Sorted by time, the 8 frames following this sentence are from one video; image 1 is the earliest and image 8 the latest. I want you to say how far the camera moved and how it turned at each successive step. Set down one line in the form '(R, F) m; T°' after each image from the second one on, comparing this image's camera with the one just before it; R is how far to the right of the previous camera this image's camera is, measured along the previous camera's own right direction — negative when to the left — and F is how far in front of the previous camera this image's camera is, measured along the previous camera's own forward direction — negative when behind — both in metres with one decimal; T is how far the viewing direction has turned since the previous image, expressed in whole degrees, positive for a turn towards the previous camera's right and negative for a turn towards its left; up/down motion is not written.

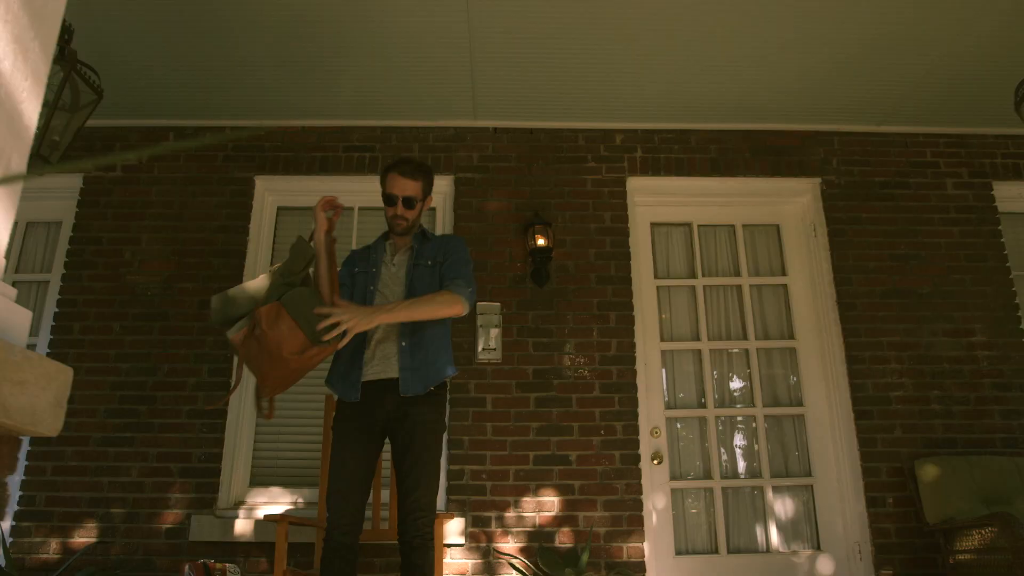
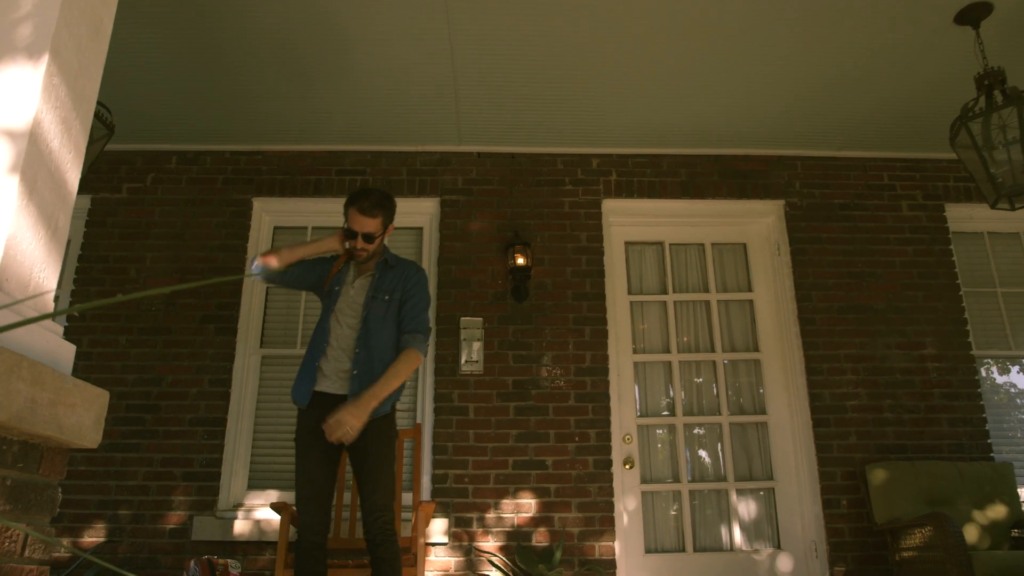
(+0.1, -0.3) m; 0°
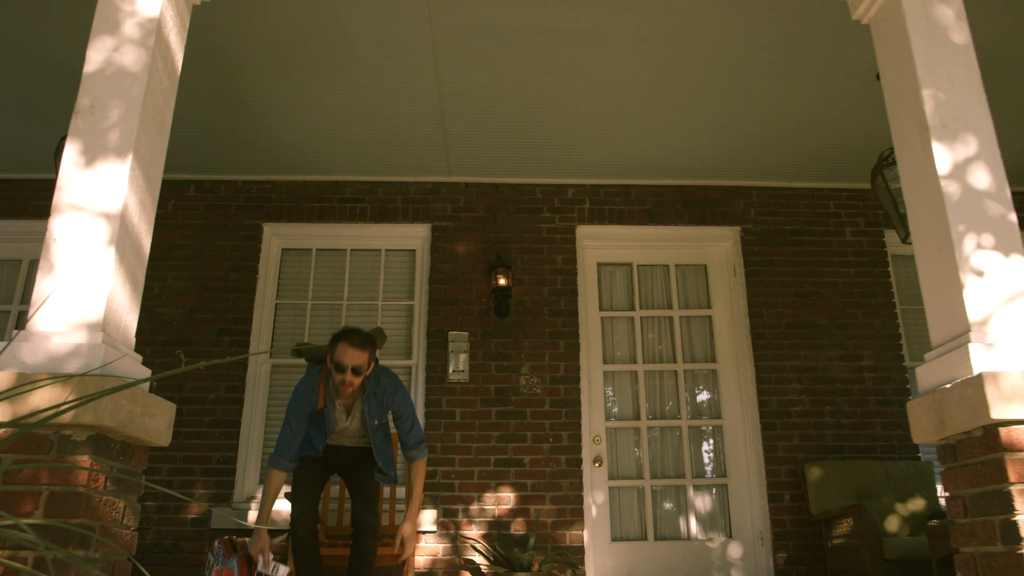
(+0.1, -0.6) m; 0°
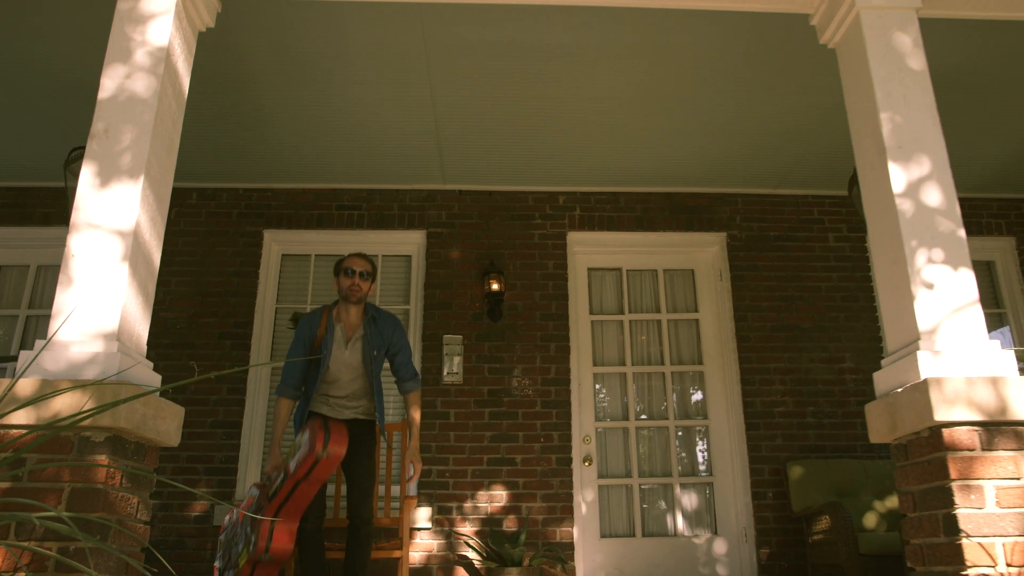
(0.0, -0.2) m; 0°
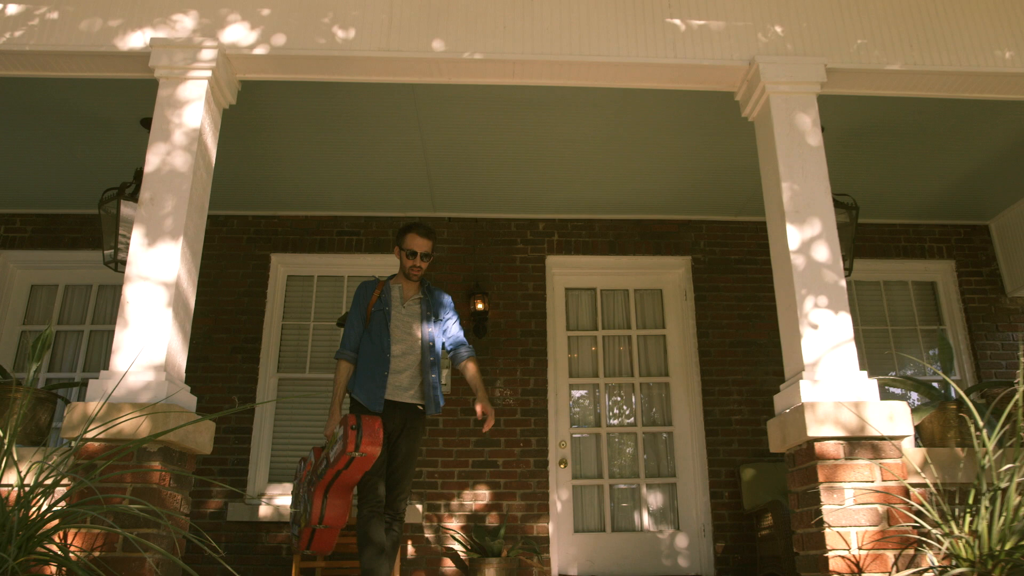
(+0.1, -0.6) m; 0°
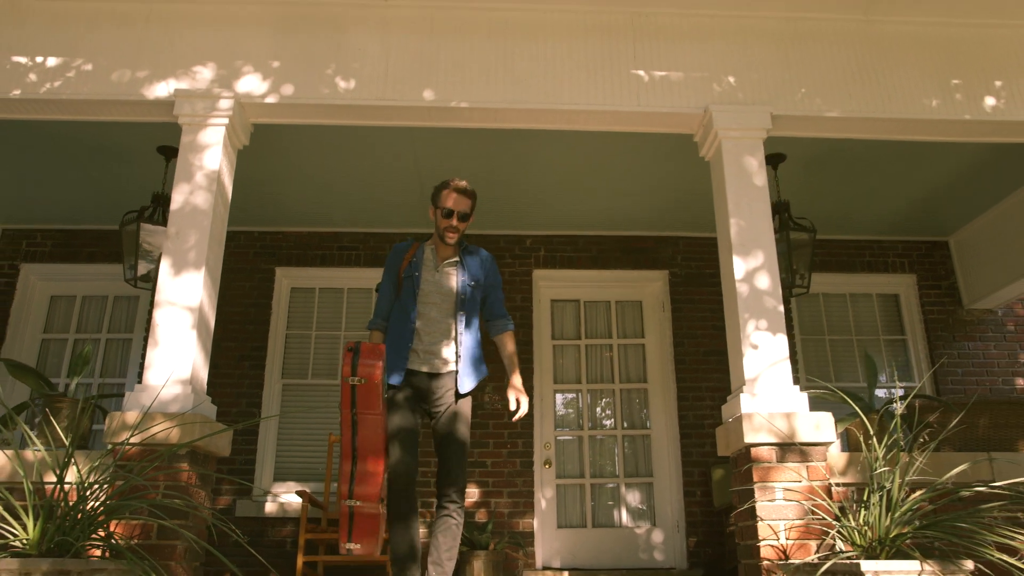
(+0.1, -0.4) m; 0°
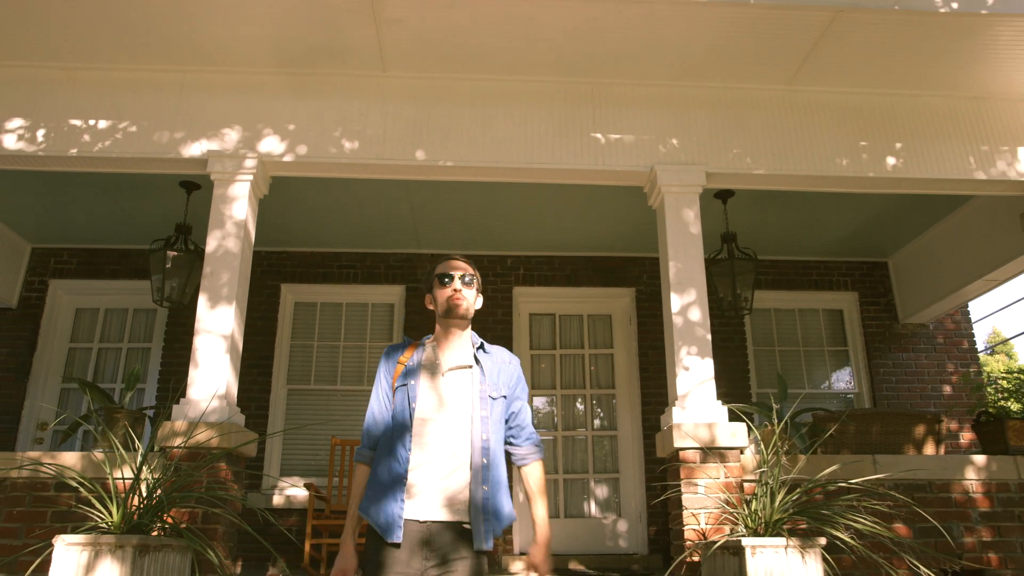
(+0.1, -0.8) m; +1°
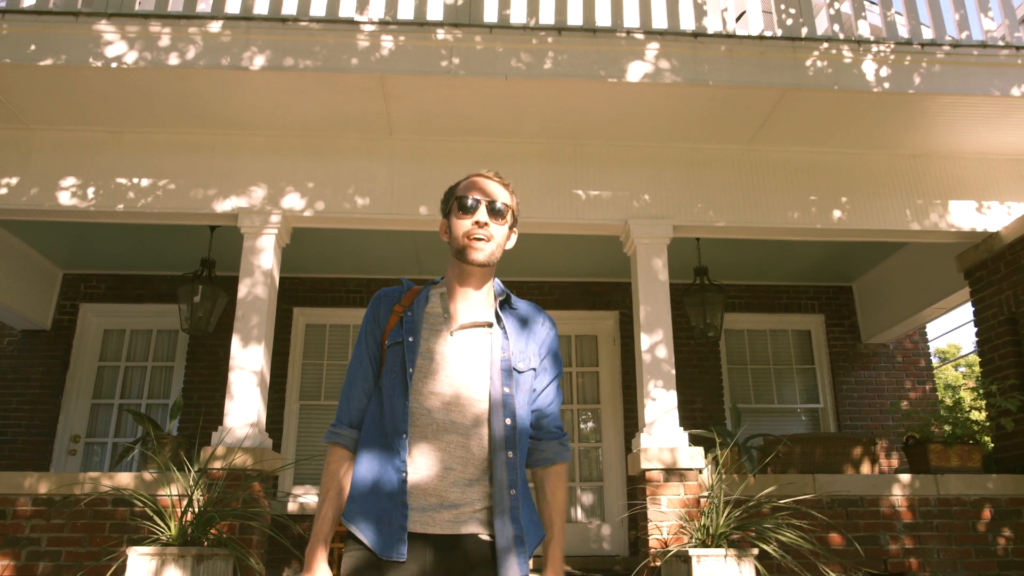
(0.0, -0.7) m; 0°
